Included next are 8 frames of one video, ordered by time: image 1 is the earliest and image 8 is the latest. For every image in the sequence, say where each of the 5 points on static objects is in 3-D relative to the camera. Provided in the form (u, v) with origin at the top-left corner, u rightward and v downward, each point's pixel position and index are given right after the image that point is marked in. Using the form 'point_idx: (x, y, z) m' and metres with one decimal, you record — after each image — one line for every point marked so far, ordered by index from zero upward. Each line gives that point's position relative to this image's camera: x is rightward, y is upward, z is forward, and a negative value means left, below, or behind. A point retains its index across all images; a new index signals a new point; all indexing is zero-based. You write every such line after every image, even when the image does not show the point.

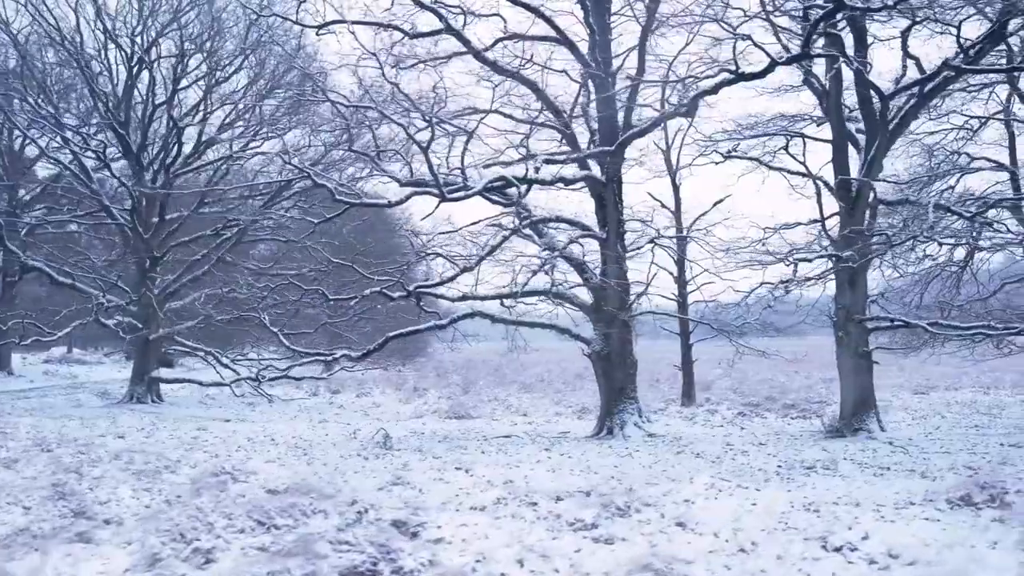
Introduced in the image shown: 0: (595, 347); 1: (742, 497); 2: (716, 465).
0: (+2.3, -1.7, +14.1) m
1: (+3.2, -2.9, +7.2) m
2: (+4.1, -3.6, +10.2) m
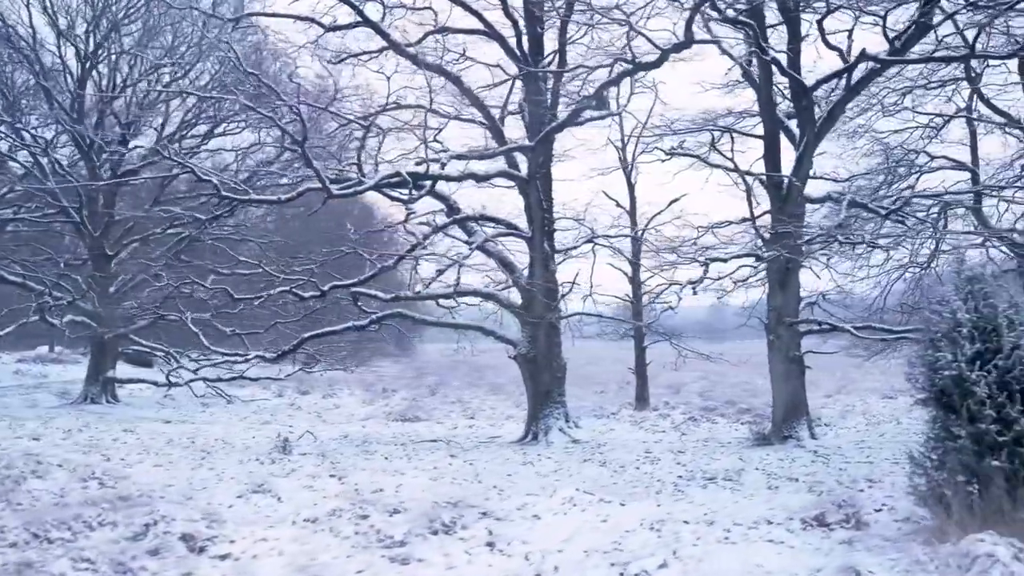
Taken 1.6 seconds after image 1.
0: (+0.2, -1.7, +13.7) m
1: (+1.0, -3.0, +6.8) m
2: (+2.0, -3.6, +9.7) m
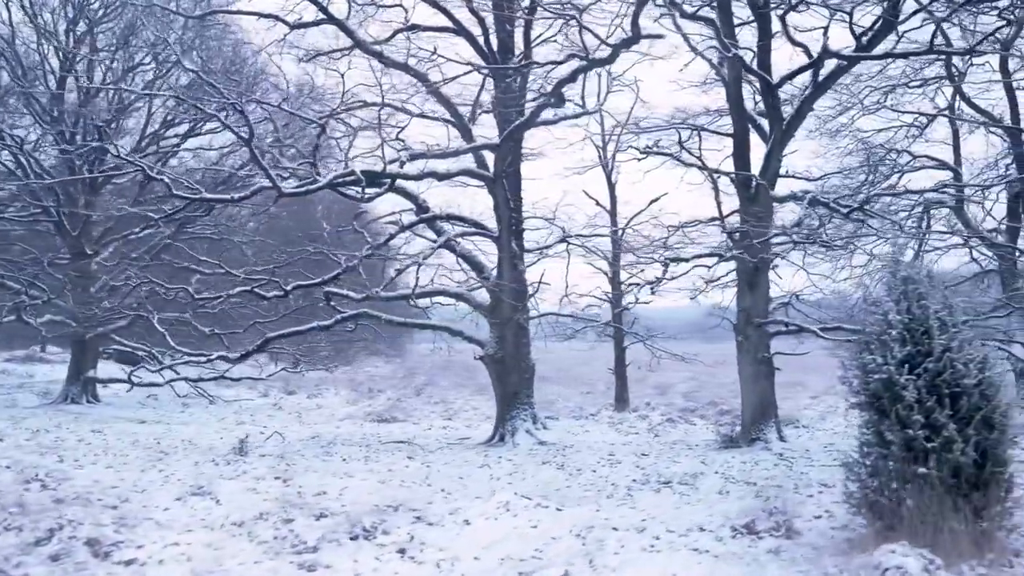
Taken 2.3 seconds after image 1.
0: (-0.6, -1.7, +13.5) m
1: (+0.1, -3.0, +6.6) m
2: (+1.1, -3.6, +9.6) m
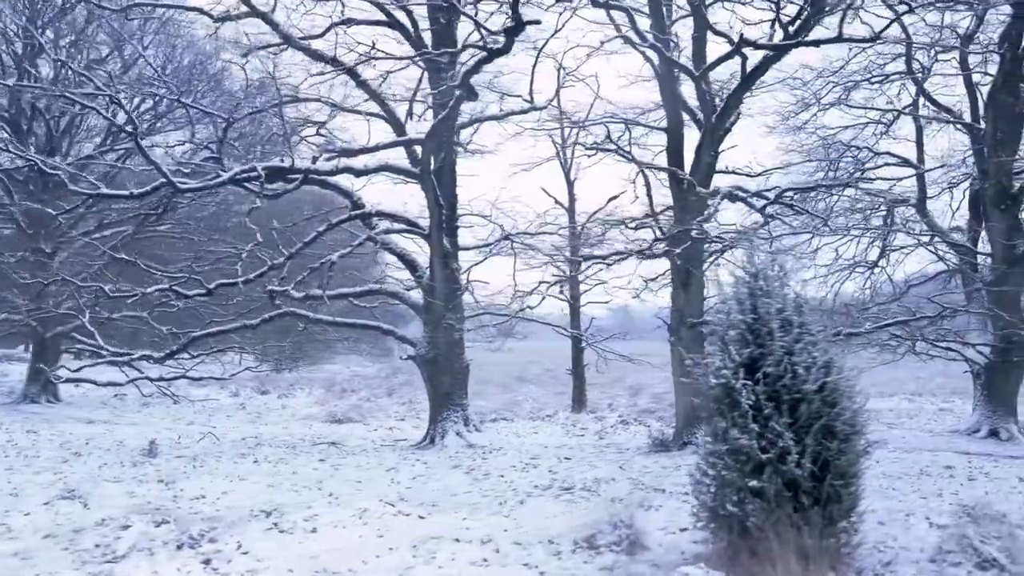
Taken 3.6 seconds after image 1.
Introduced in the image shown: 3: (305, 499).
0: (-2.4, -1.6, +13.2) m
1: (-1.7, -2.9, +6.3) m
2: (-0.7, -3.5, +9.2) m
3: (-3.2, -3.3, +7.9) m
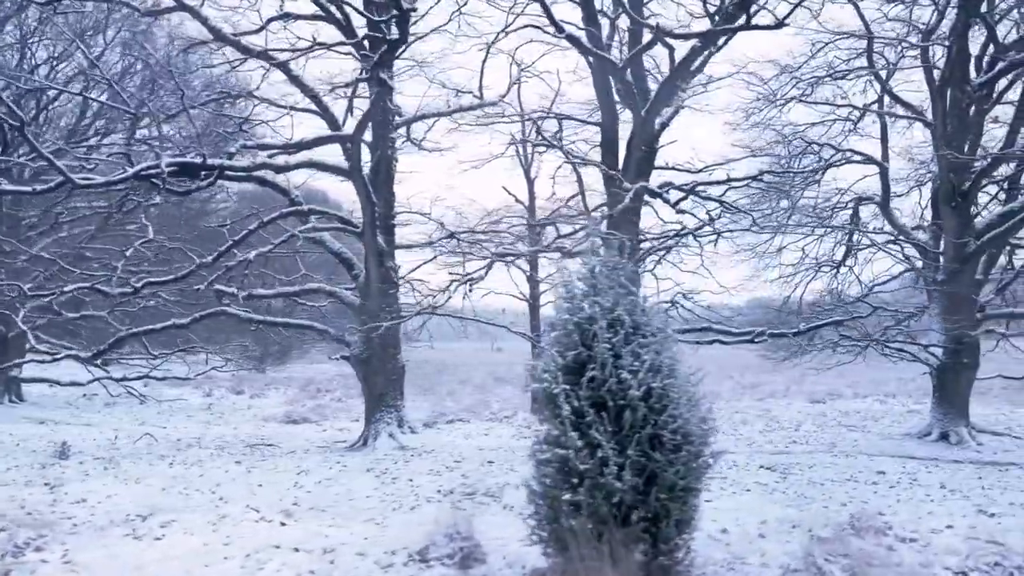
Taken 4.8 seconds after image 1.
0: (-4.0, -1.6, +13.0) m
1: (-3.3, -2.9, +6.0) m
2: (-2.4, -3.5, +9.0) m
3: (-4.9, -3.3, +7.7) m
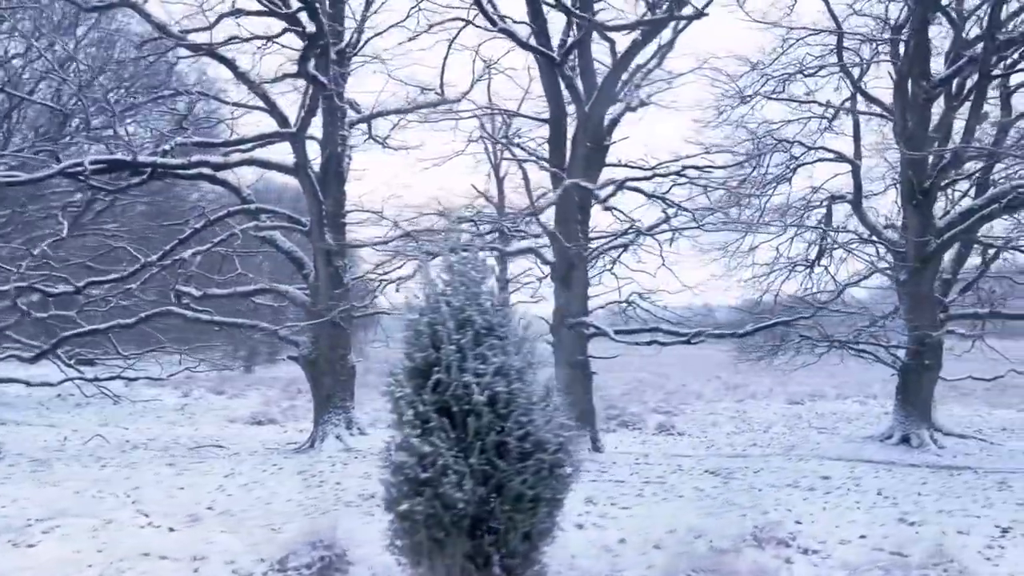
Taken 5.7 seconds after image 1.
0: (-5.2, -1.6, +12.8) m
1: (-4.6, -2.9, +5.8) m
2: (-3.6, -3.5, +8.8) m
3: (-6.1, -3.2, +7.5) m
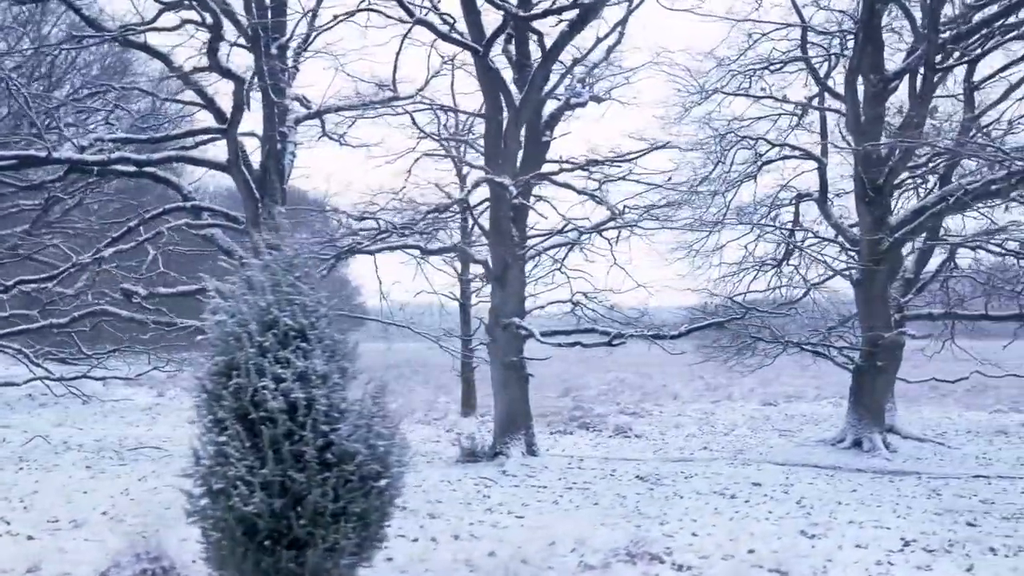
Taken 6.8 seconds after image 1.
0: (-6.7, -1.6, +12.5) m
1: (-6.1, -2.9, +5.6) m
2: (-5.1, -3.5, +8.5) m
3: (-7.6, -3.2, +7.3) m
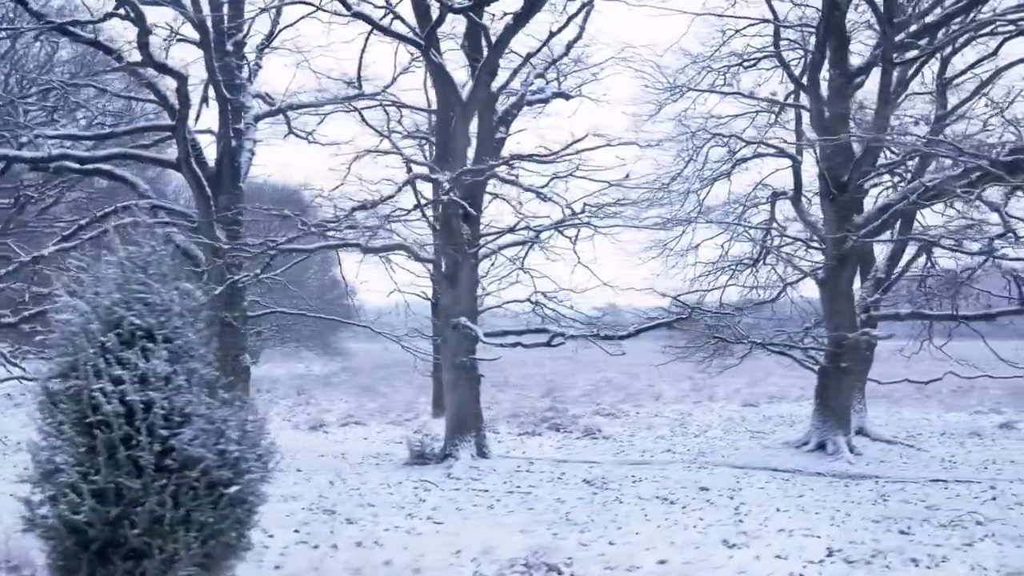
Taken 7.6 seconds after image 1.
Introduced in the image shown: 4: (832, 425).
0: (-7.7, -1.5, +12.4) m
1: (-7.2, -2.8, +5.4) m
2: (-6.1, -3.5, +8.3) m
3: (-8.7, -3.2, +7.1) m
4: (+7.9, -3.4, +12.5) m
